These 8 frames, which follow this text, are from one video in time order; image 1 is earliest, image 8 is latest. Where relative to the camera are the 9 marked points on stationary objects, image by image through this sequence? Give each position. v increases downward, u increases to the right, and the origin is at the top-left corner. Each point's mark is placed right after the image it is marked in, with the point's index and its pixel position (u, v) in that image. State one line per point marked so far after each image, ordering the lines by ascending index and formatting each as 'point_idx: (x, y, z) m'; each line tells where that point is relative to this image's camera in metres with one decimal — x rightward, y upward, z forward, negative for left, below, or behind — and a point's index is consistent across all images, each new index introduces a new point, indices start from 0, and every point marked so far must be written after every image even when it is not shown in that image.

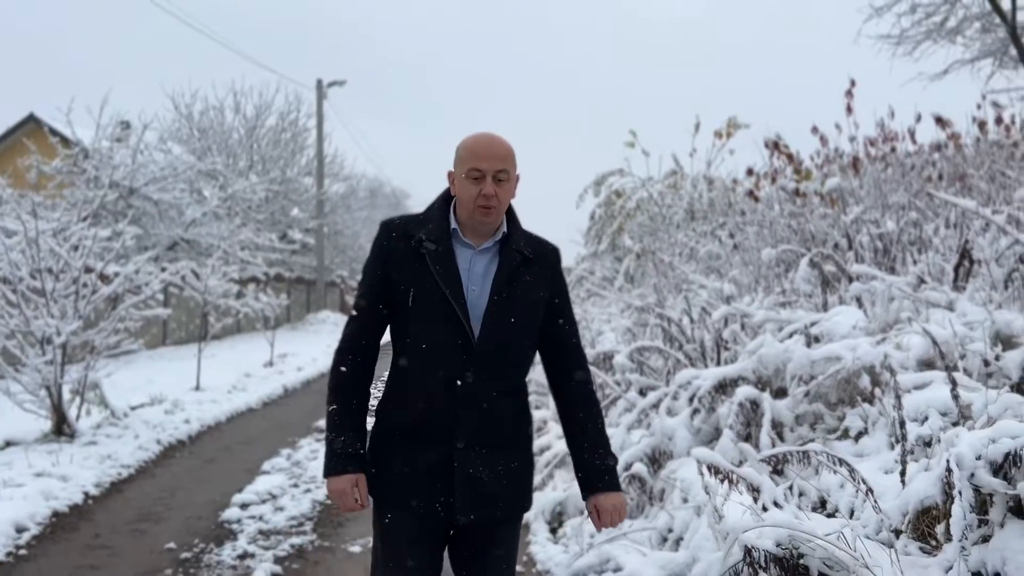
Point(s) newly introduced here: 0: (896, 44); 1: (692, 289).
0: (+5.4, +3.4, +11.1) m
1: (+1.7, 0.0, +7.5) m
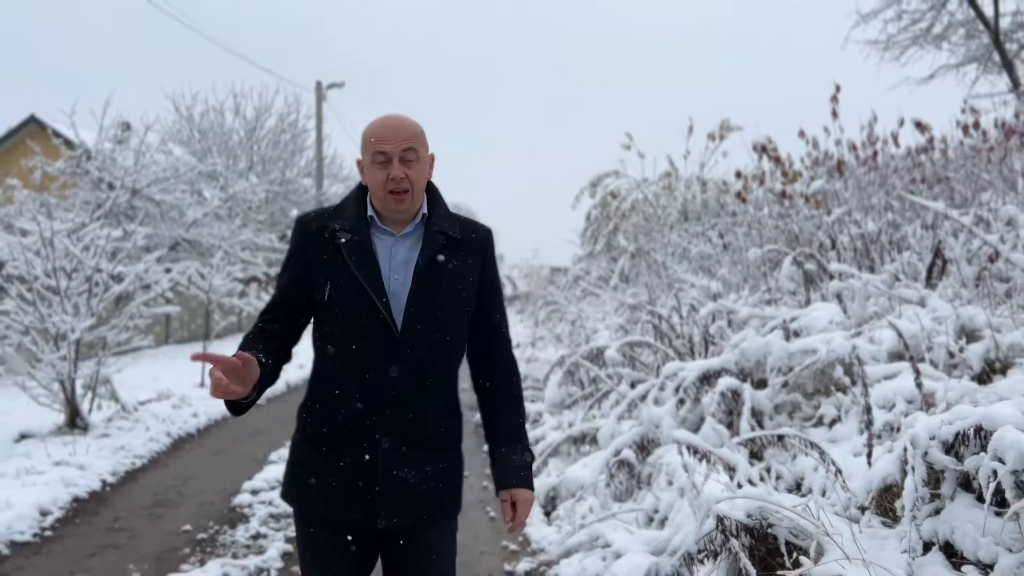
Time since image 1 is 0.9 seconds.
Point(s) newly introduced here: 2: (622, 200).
0: (+5.3, +3.4, +11.4) m
1: (+1.6, 0.0, +7.8) m
2: (+2.1, +1.7, +15.1) m
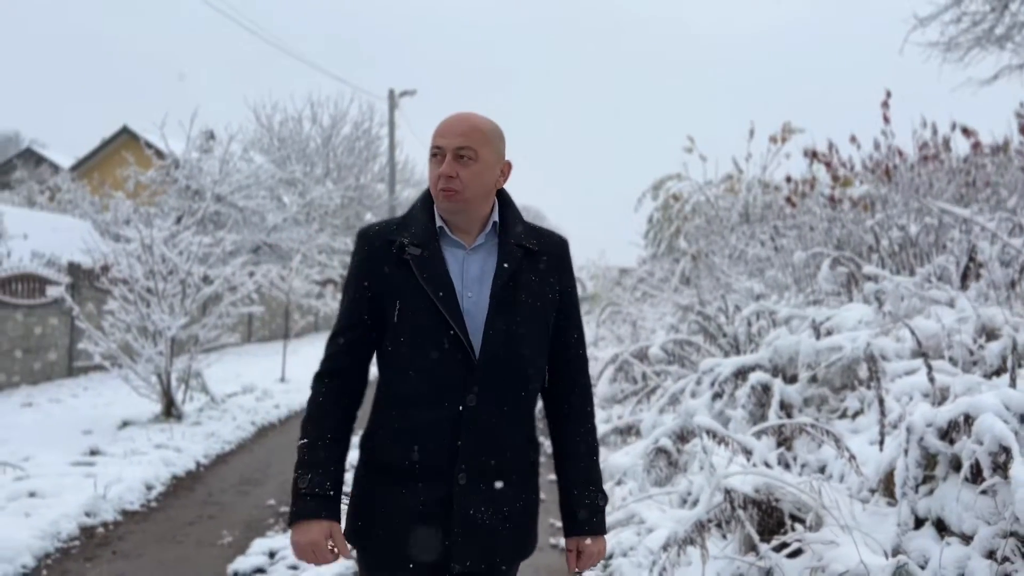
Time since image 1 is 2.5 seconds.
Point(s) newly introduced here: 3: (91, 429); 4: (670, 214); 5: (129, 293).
0: (+6.2, +3.4, +11.4) m
1: (+2.2, 0.0, +8.1) m
2: (+3.3, +1.6, +15.3) m
3: (-4.5, -1.5, +8.5) m
4: (+3.2, +1.5, +16.1) m
5: (-4.3, -0.1, +9.1) m
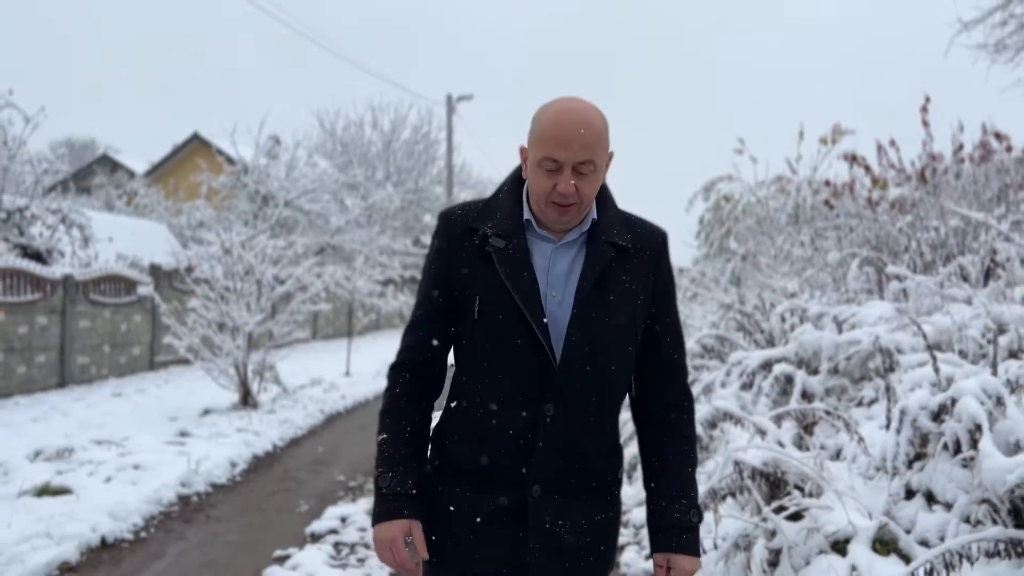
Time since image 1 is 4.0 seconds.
0: (+6.9, +3.4, +11.4) m
1: (+2.7, 0.0, +8.5) m
2: (+4.4, +1.6, +15.6) m
3: (-3.9, -1.5, +9.4) m
4: (+4.3, +1.5, +16.4) m
5: (-3.7, -0.1, +9.9) m
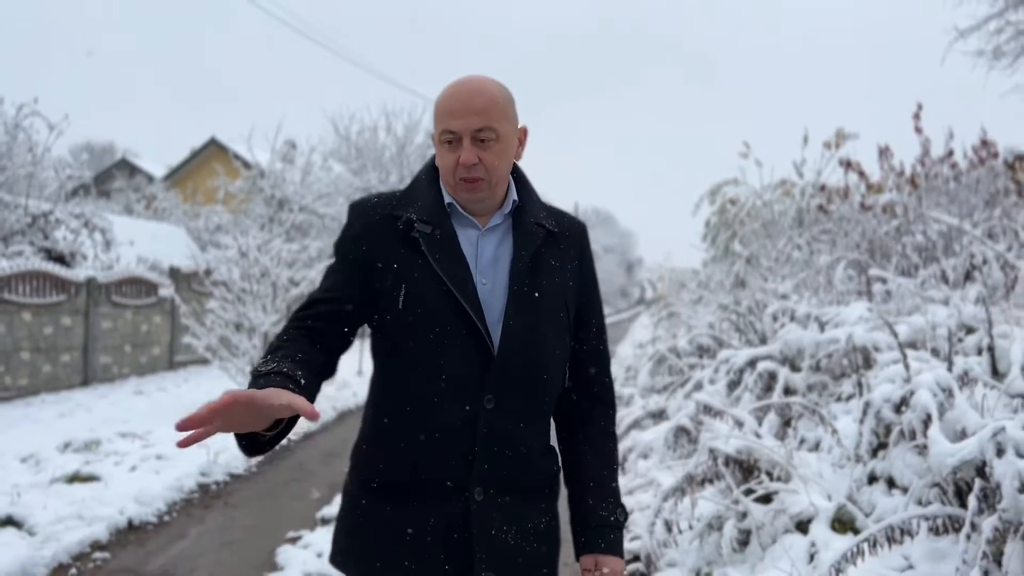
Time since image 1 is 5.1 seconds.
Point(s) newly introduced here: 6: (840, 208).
0: (+7.0, +3.4, +11.7) m
1: (+2.8, 0.0, +8.8) m
2: (+4.5, +1.6, +15.9) m
3: (-3.9, -1.5, +9.8) m
4: (+4.5, +1.5, +16.7) m
5: (-3.7, -0.1, +10.3) m
6: (+3.9, +1.0, +9.6) m
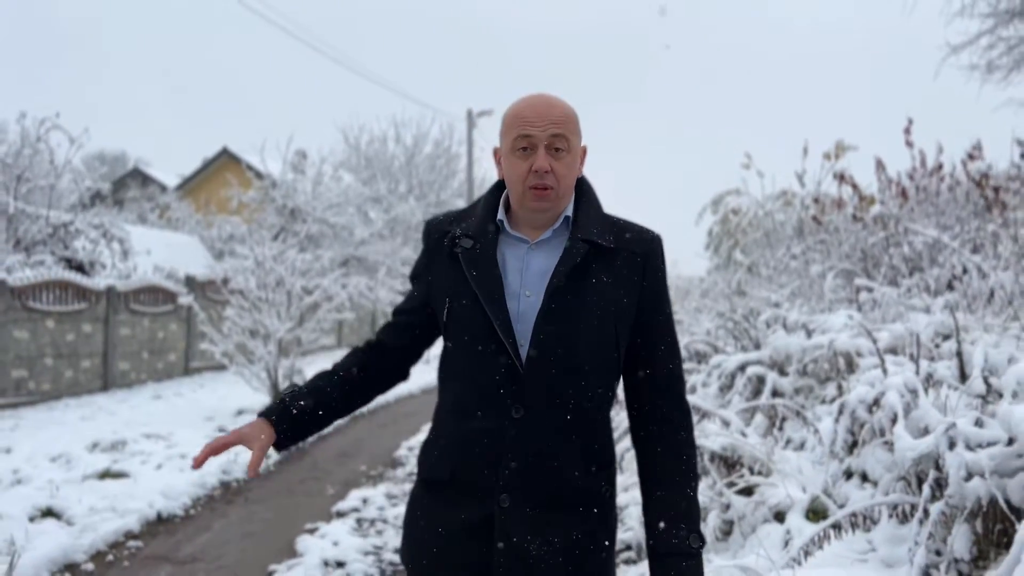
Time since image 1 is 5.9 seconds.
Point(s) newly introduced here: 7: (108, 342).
0: (+7.1, +3.2, +12.0) m
1: (+2.8, -0.1, +9.1) m
2: (+4.7, +1.4, +16.2) m
3: (-3.8, -1.6, +10.2) m
4: (+4.6, +1.3, +17.0) m
5: (-3.6, -0.2, +10.7) m
6: (+4.0, +0.9, +9.9) m
7: (-6.7, -0.9, +13.3) m
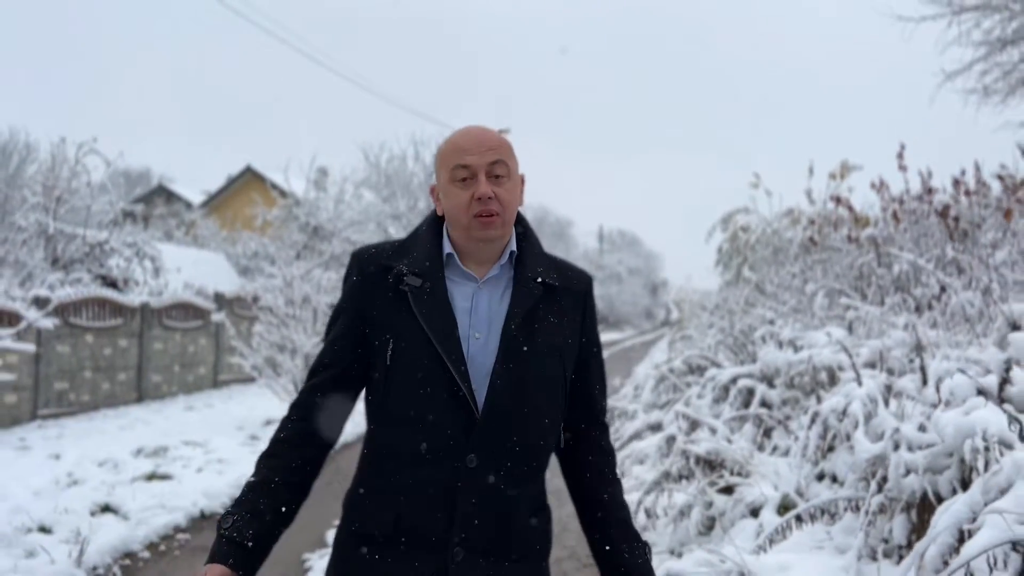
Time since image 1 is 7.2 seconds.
0: (+7.3, +3.0, +12.4) m
1: (+3.0, -0.3, +9.6) m
2: (+5.0, +1.1, +16.7) m
3: (-3.6, -1.9, +10.8) m
4: (+4.9, +1.0, +17.5) m
5: (-3.4, -0.4, +11.4) m
6: (+4.2, +0.6, +10.4) m
7: (-6.5, -1.2, +14.0) m
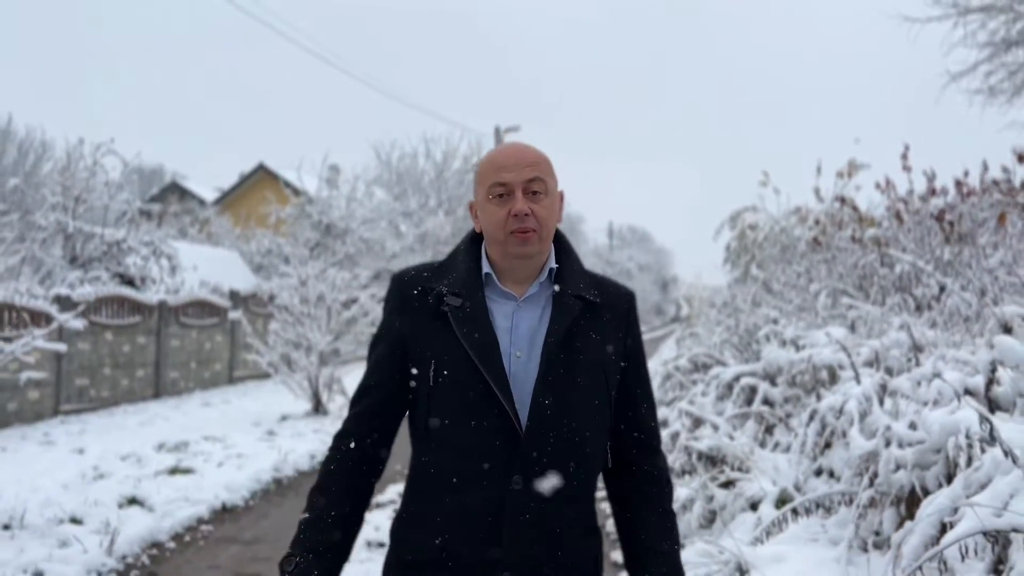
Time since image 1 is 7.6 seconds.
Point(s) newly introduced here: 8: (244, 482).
0: (+7.5, +3.0, +12.5) m
1: (+3.1, -0.3, +9.8) m
2: (+5.2, +1.2, +16.8) m
3: (-3.5, -1.8, +11.1) m
4: (+5.2, +1.0, +17.6) m
5: (-3.3, -0.4, +11.6) m
6: (+4.3, +0.6, +10.5) m
7: (-6.3, -1.2, +14.3) m
8: (-2.3, -1.7, +6.9) m
